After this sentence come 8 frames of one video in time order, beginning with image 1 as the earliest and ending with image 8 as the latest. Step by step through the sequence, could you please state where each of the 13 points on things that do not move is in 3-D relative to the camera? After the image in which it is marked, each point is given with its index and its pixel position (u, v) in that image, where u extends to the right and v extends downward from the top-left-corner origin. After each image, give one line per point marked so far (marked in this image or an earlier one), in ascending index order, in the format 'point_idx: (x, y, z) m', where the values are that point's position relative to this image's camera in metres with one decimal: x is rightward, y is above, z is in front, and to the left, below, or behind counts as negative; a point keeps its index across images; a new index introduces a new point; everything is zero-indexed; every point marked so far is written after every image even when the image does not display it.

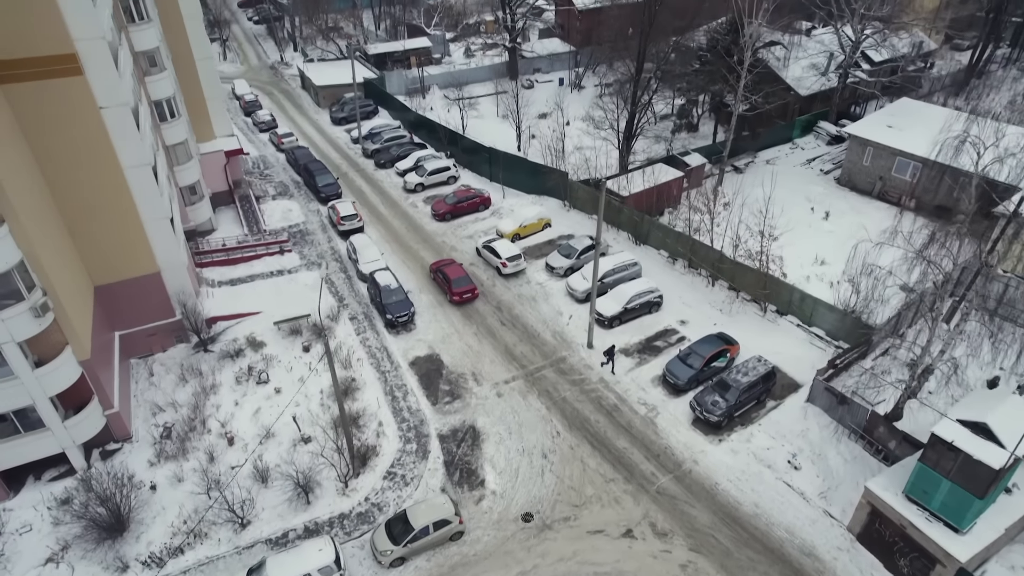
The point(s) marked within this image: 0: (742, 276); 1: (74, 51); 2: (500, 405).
0: (+5.9, +0.3, +17.3) m
1: (-8.2, +4.5, +12.7) m
2: (-0.3, -2.6, +14.7) m
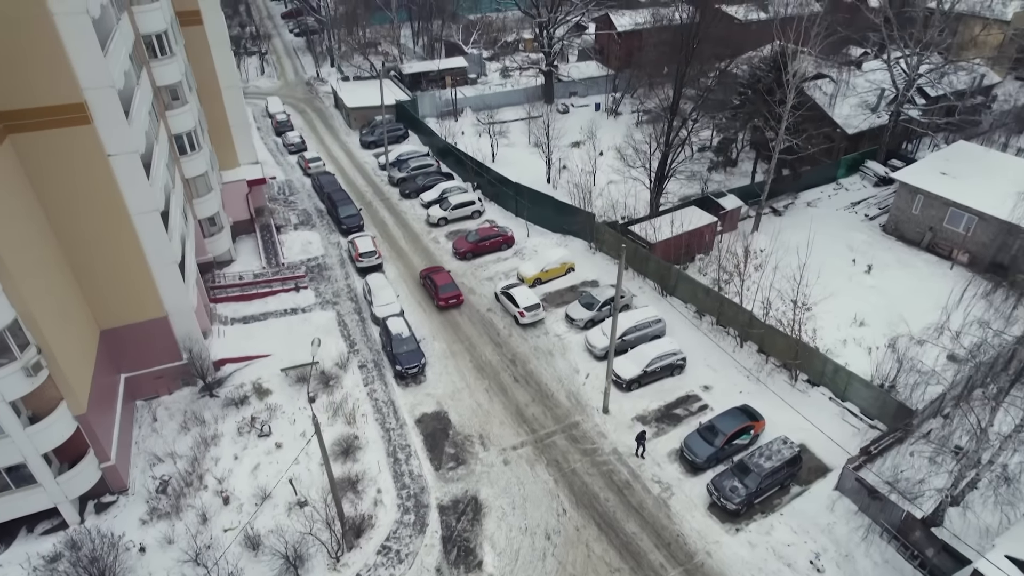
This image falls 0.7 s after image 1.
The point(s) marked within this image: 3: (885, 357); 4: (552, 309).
0: (+6.3, -1.3, +16.3) m
1: (-7.9, +3.5, +12.5) m
2: (-0.2, -3.9, +14.0) m
3: (+9.2, -1.7, +16.7) m
4: (+1.1, -0.6, +18.6) m
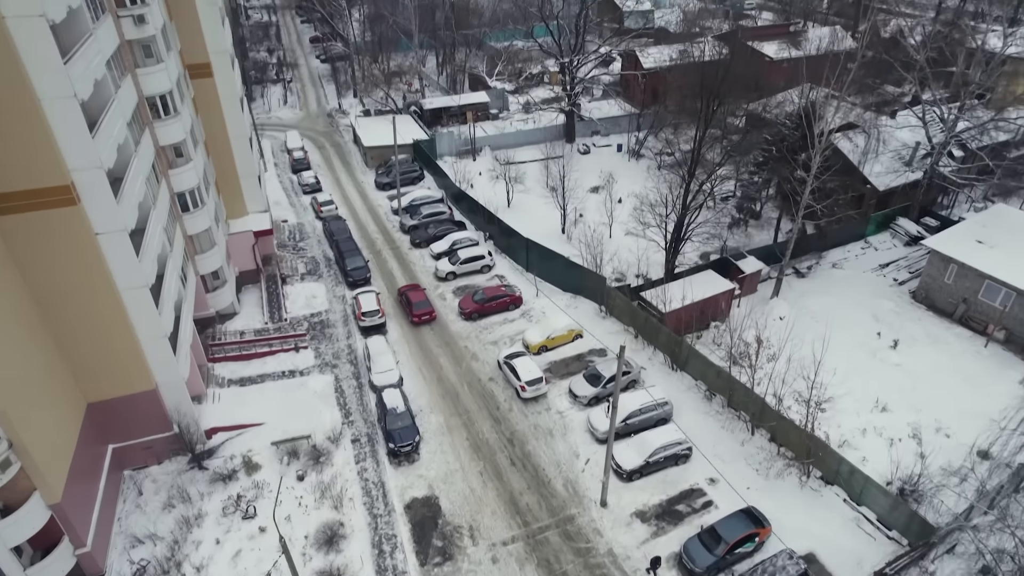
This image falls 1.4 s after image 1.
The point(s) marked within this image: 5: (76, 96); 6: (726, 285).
0: (+6.2, -3.3, +15.4) m
1: (-8.0, +1.9, +12.2) m
2: (-0.4, -5.7, +13.3) m
3: (+9.2, -3.8, +15.6) m
4: (+1.2, -2.5, +17.9) m
5: (-7.6, +3.3, +11.7) m
6: (+6.2, +0.1, +19.5) m
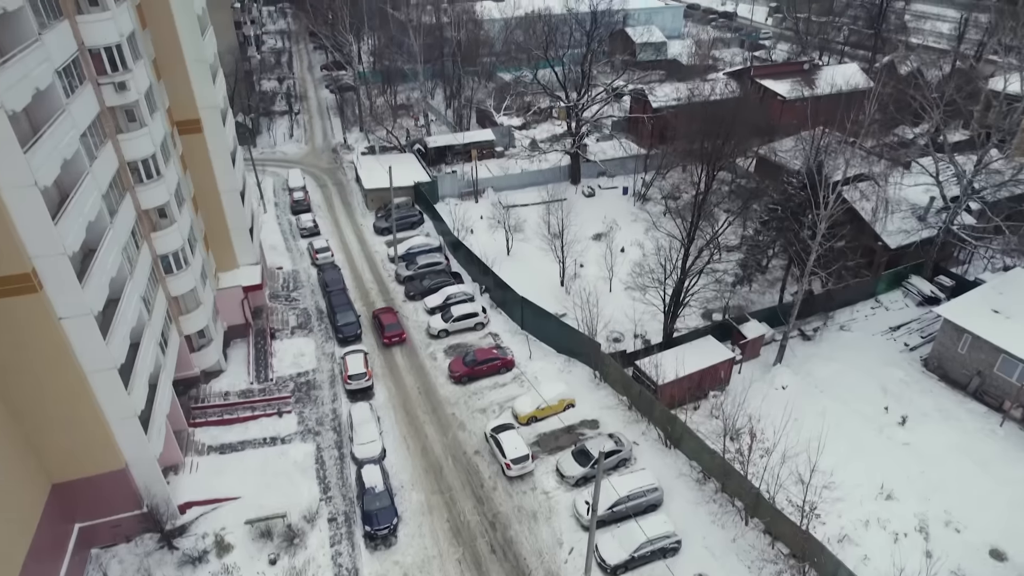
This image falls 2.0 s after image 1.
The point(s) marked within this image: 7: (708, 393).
0: (+5.8, -5.1, +14.5) m
1: (-8.4, +0.3, +11.8) m
2: (-0.9, -7.4, +12.6) m
3: (+8.7, -5.7, +14.7) m
4: (+0.8, -4.3, +17.2) m
5: (-8.0, +1.8, +11.4) m
6: (+5.9, -1.8, +18.7) m
7: (+5.5, -3.0, +19.0) m
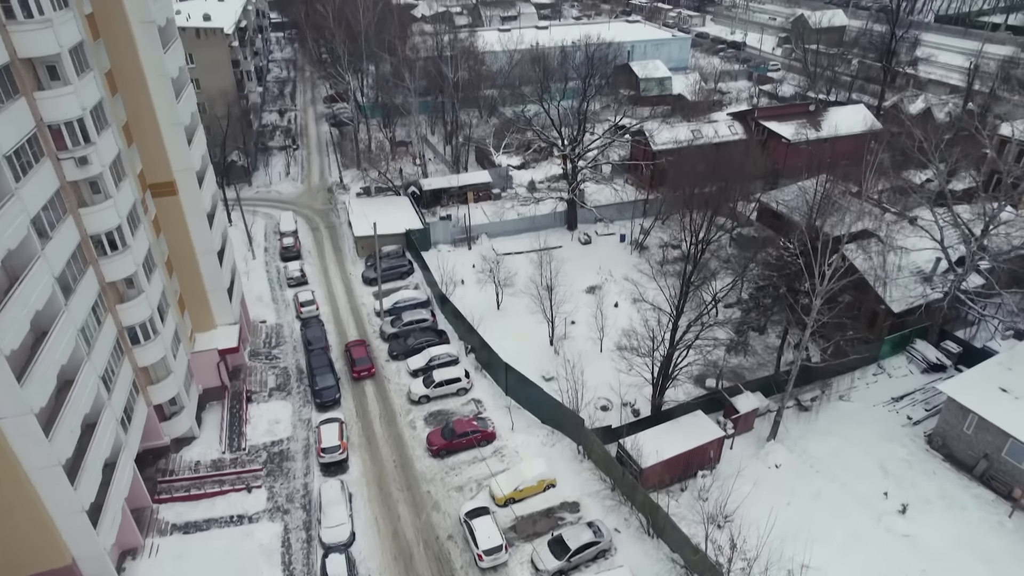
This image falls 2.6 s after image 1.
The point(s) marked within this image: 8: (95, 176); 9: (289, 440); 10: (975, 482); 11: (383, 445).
0: (+5.1, -7.1, +13.5) m
1: (-9.1, -1.4, +11.2) m
2: (-1.7, -9.2, +11.8) m
3: (+8.0, -7.7, +13.7) m
4: (+0.2, -6.2, +16.4) m
5: (-8.6, 0.0, +10.8) m
6: (+5.4, -3.8, +17.8) m
7: (+4.9, -5.0, +18.1) m
8: (-9.4, +2.5, +15.2) m
9: (-6.5, -4.4, +19.7) m
10: (+12.5, -5.2, +18.3) m
11: (-3.7, -4.5, +19.4) m
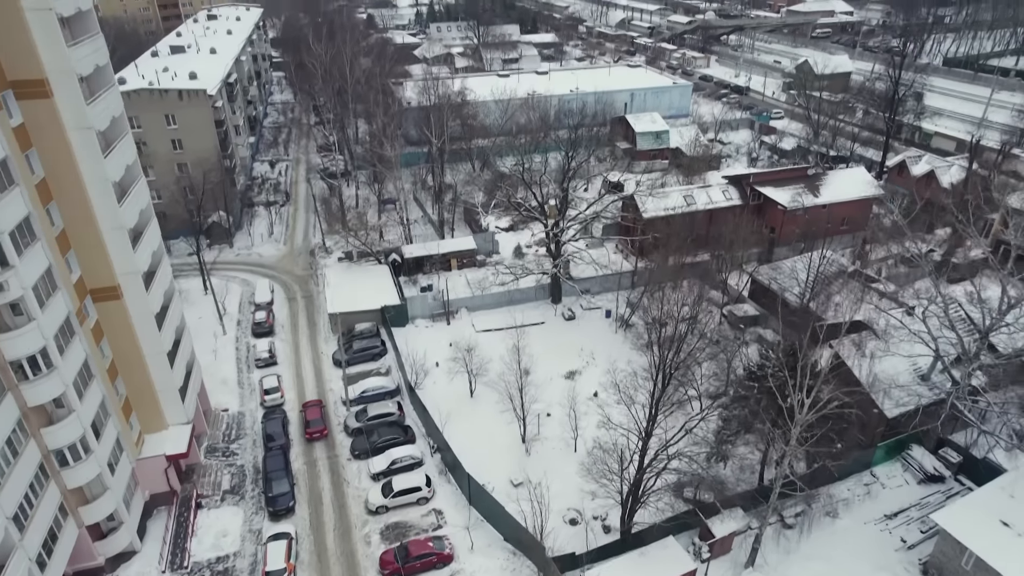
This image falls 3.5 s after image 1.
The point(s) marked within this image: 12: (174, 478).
0: (+3.9, -9.9, +12.1) m
1: (-10.3, -4.0, +10.2) m
2: (-2.9, -11.9, +10.3) m
3: (+6.8, -10.5, +12.1) m
4: (-1.0, -9.1, +15.0) m
5: (-9.8, -2.6, +9.8) m
6: (+4.3, -6.8, +16.4) m
7: (+3.8, -7.9, +16.7) m
8: (-10.5, -0.2, +14.3) m
9: (-7.6, -7.3, +18.5) m
10: (+11.4, -8.3, +16.8) m
11: (-4.8, -7.5, +18.2) m
12: (-9.9, -5.6, +19.8) m
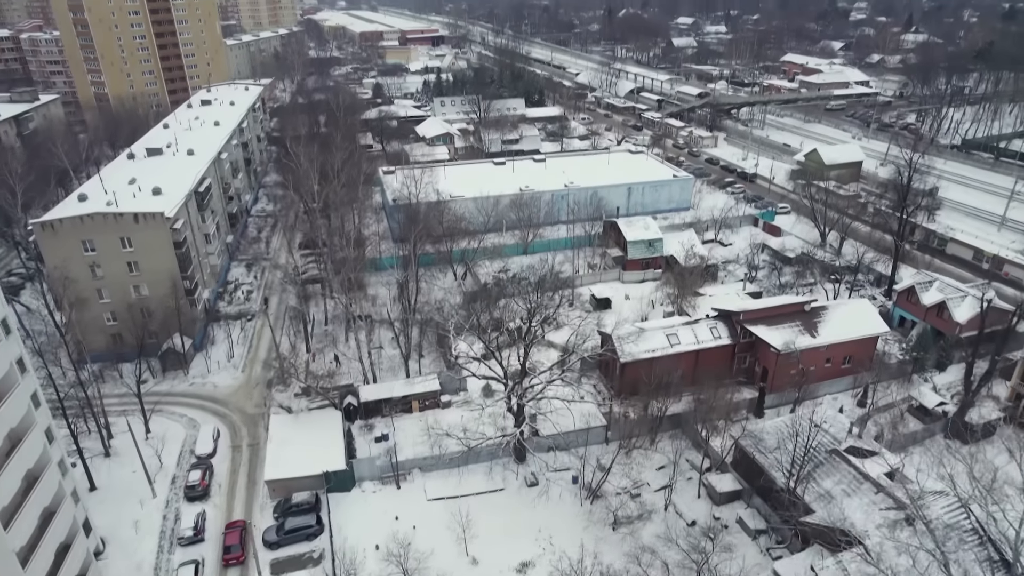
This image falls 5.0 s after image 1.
0: (+1.5, -15.2, +8.8) m
1: (-12.6, -9.1, +7.7) m
2: (-5.4, -17.1, +7.2) m
3: (+4.4, -15.9, +8.7) m
4: (-3.2, -14.5, +11.9) m
5: (-12.1, -7.6, +7.4) m
6: (+2.1, -12.4, +13.3) m
7: (+1.6, -13.5, +13.5) m
8: (-12.6, -5.5, +12.0) m
9: (-9.7, -12.8, +15.7) m
10: (+9.2, -14.0, +13.3) m
11: (-6.9, -13.0, +15.3) m
12: (-12.0, -11.2, +17.2) m
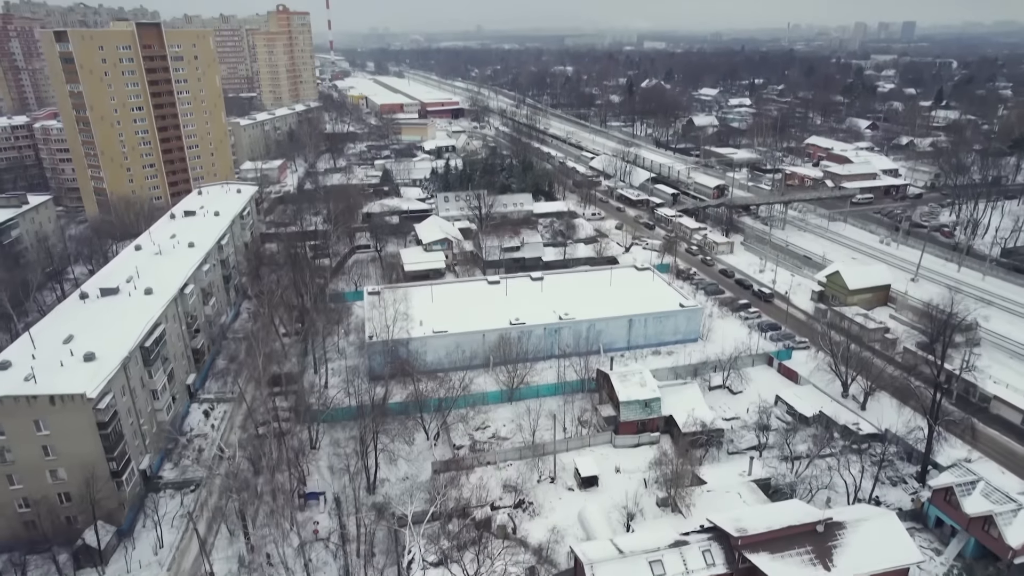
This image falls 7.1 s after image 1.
0: (-1.3, -21.8, +3.2) m
1: (-15.4, -15.4, +3.2) m
2: (-8.3, -23.4, +1.8) m
3: (+1.6, -22.5, +3.0) m
4: (-5.9, -21.2, +6.6) m
5: (-14.9, -13.9, +2.9) m
6: (-0.5, -19.3, +7.9) m
7: (-1.0, -20.4, +8.1) m
8: (-15.1, -12.1, +7.7) m
9: (-12.2, -19.7, +10.8) m
10: (+6.6, -21.0, +7.5) m
11: (-9.4, -19.9, +10.3) m
12: (-14.4, -18.1, +12.5) m
